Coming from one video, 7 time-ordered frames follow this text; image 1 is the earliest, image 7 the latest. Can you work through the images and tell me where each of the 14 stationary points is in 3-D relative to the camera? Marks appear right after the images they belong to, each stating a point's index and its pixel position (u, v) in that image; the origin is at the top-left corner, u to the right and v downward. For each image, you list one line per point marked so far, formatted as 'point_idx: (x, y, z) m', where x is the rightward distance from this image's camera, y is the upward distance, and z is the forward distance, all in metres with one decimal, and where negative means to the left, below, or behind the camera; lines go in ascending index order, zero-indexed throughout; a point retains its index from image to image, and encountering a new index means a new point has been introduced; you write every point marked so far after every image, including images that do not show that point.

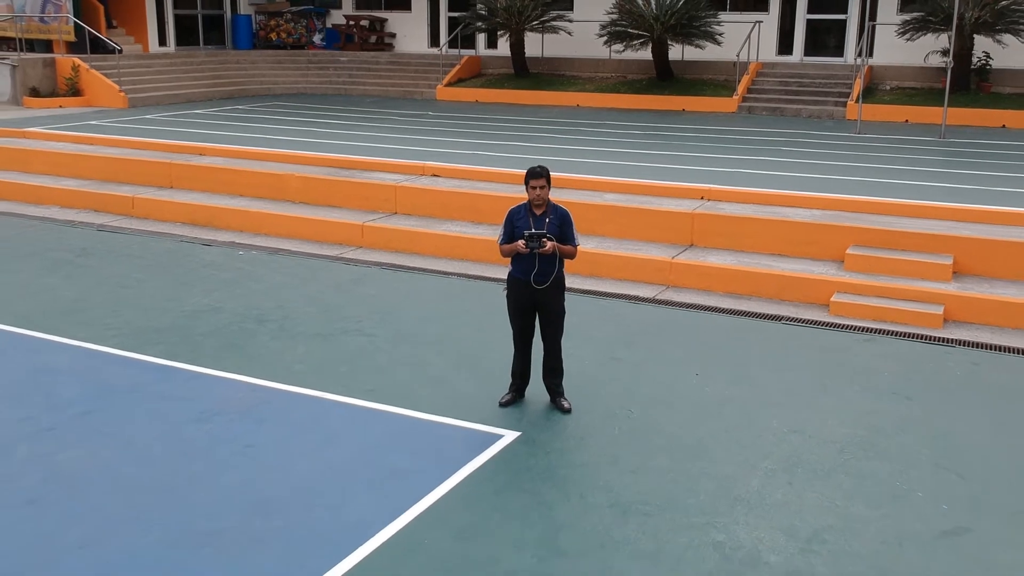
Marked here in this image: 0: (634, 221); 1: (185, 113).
0: (+1.0, +0.6, +8.7) m
1: (-5.1, +2.6, +15.7) m
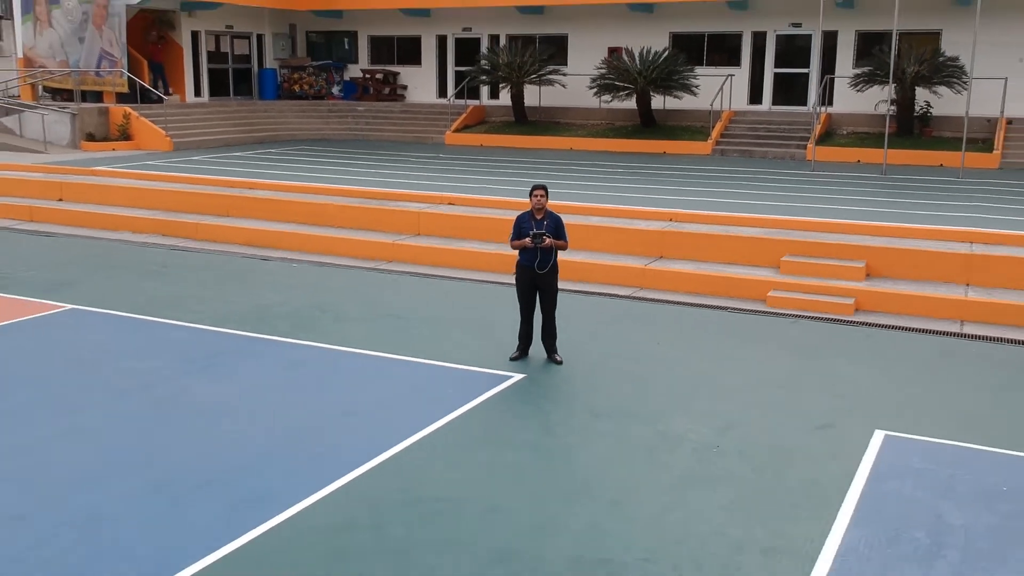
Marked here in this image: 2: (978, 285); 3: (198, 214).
0: (+1.1, +0.5, +10.8) m
1: (-4.9, +2.2, +18.0) m
2: (+4.2, 0.0, +9.4) m
3: (-4.1, +1.0, +13.7) m
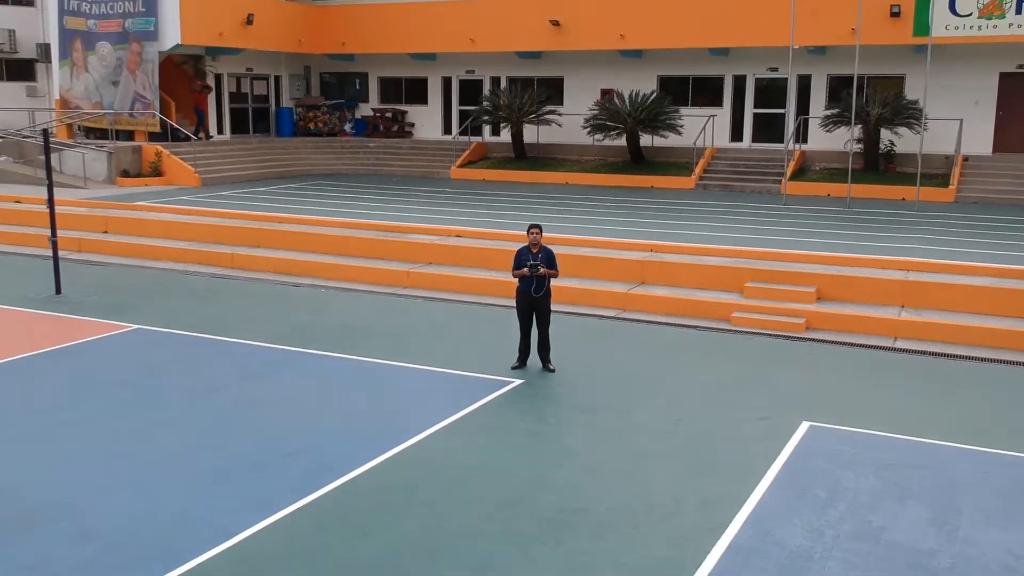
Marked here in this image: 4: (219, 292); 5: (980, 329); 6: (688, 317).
0: (+1.1, +0.3, +12.4) m
1: (-4.9, +1.8, +19.6) m
2: (+4.2, -0.2, +11.0) m
3: (-4.1, +0.6, +15.3) m
4: (-3.6, -0.1, +12.8) m
5: (+4.5, -0.4, +10.1) m
6: (+1.9, -0.3, +11.4) m
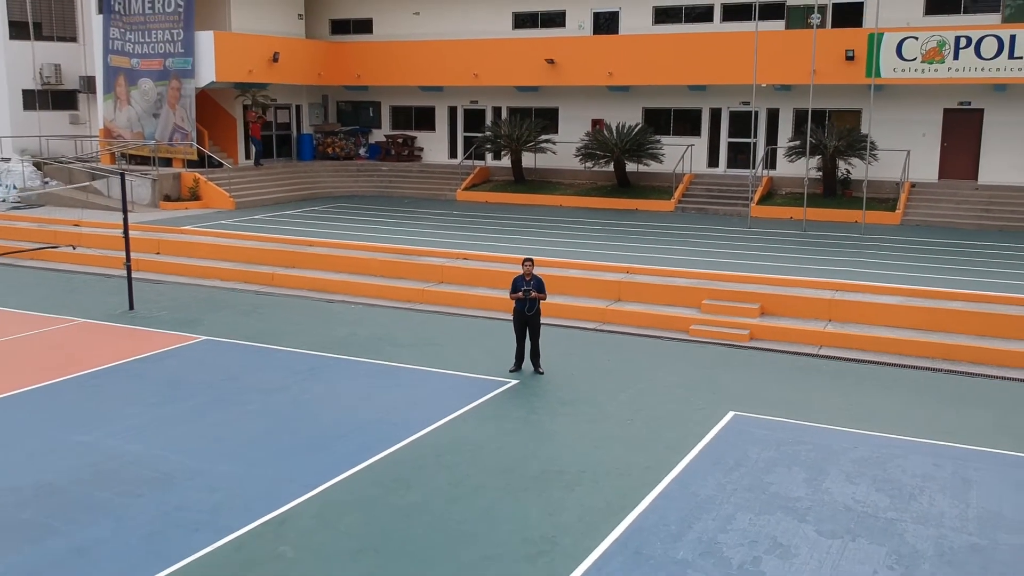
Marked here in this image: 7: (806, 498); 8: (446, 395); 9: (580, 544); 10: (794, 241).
0: (+1.1, 0.0, +14.9) m
1: (-4.9, +1.5, +22.1) m
2: (+4.2, -0.4, +13.5) m
3: (-4.1, +0.4, +17.8) m
4: (-3.6, -0.3, +15.3) m
5: (+4.5, -0.6, +12.5) m
6: (+1.9, -0.5, +13.8) m
7: (+2.2, -1.6, +8.0) m
8: (-0.7, -1.1, +10.8) m
9: (+0.5, -1.7, +7.1) m
10: (+4.9, +0.8, +18.3) m
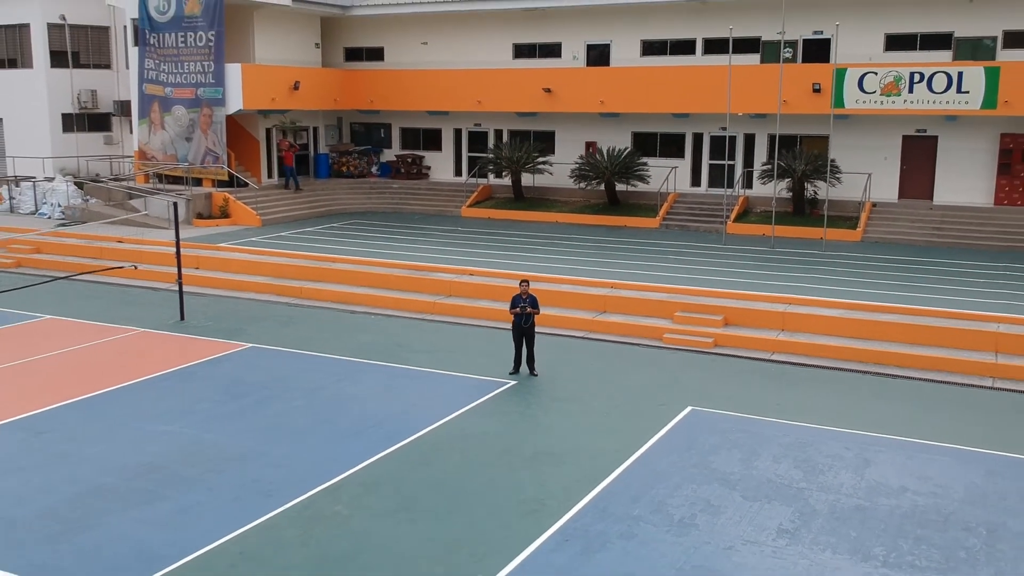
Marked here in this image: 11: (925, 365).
0: (+1.1, -0.2, +17.2) m
1: (-4.9, +1.3, +24.4) m
2: (+4.2, -0.6, +15.8) m
3: (-4.1, +0.2, +20.1) m
4: (-3.6, -0.5, +17.6) m
5: (+4.5, -0.8, +14.8) m
6: (+1.9, -0.7, +16.1) m
7: (+2.2, -1.8, +10.3) m
8: (-0.7, -1.3, +13.2) m
9: (+0.4, -2.0, +9.4) m
10: (+4.9, +0.6, +20.6) m
11: (+5.6, -1.0, +14.2) m
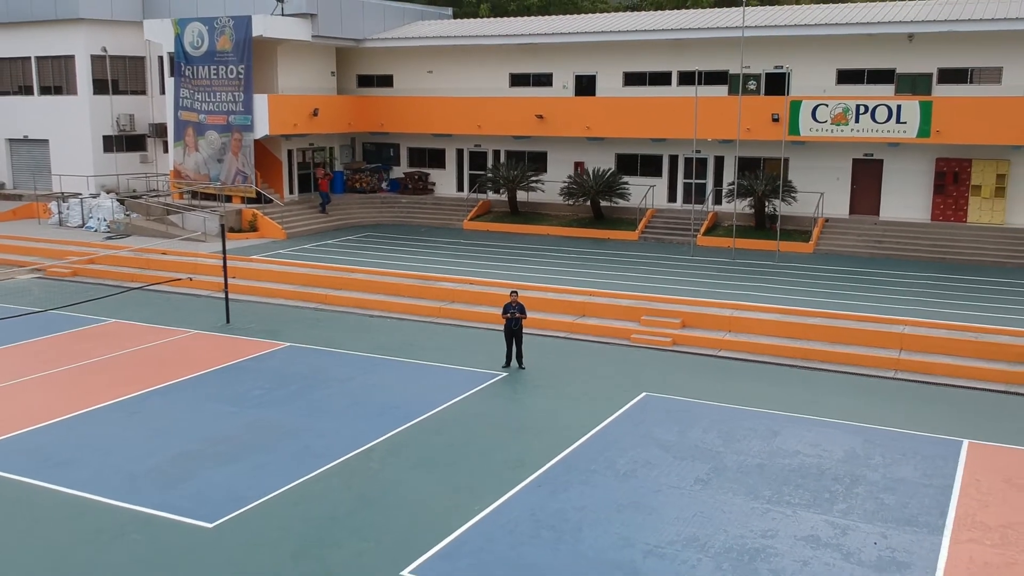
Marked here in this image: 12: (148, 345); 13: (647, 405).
0: (+0.9, -0.3, +20.4) m
1: (-5.0, +1.2, +27.6) m
2: (+4.0, -0.8, +19.0) m
3: (-4.2, 0.0, +23.3) m
4: (-3.7, -0.7, +20.8) m
5: (+4.4, -1.0, +18.0) m
6: (+1.8, -0.9, +19.3) m
7: (+2.1, -2.0, +13.5) m
8: (-0.8, -1.5, +16.3) m
9: (+0.3, -2.1, +12.6) m
10: (+4.8, +0.5, +23.8) m
11: (+5.5, -1.2, +17.4) m
12: (-6.6, -1.0, +19.2) m
13: (+1.9, -1.7, +15.0) m
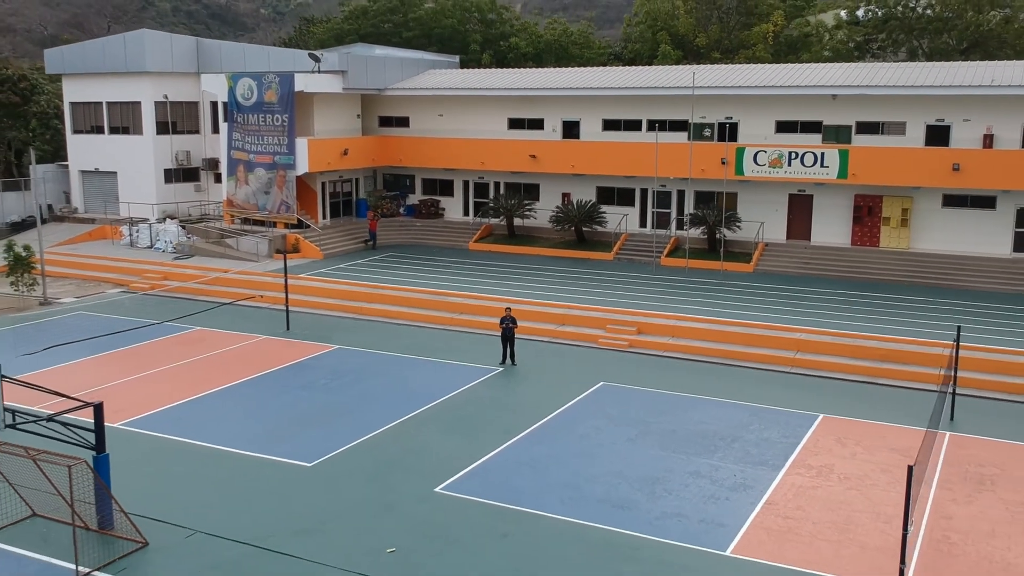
0: (+0.8, -0.7, +26.3) m
1: (-5.1, +0.8, +33.5) m
2: (+3.9, -1.1, +24.9) m
3: (-4.3, -0.3, +29.2) m
4: (-3.8, -1.0, +26.7) m
5: (+4.3, -1.4, +23.9) m
6: (+1.6, -1.3, +25.2) m
7: (+1.9, -2.3, +19.4) m
8: (-0.9, -1.8, +22.3) m
9: (+0.2, -2.5, +18.5) m
10: (+4.7, +0.1, +29.7) m
11: (+5.4, -1.6, +23.3) m
12: (-6.7, -1.4, +25.1) m
13: (+1.8, -2.0, +20.9) m
